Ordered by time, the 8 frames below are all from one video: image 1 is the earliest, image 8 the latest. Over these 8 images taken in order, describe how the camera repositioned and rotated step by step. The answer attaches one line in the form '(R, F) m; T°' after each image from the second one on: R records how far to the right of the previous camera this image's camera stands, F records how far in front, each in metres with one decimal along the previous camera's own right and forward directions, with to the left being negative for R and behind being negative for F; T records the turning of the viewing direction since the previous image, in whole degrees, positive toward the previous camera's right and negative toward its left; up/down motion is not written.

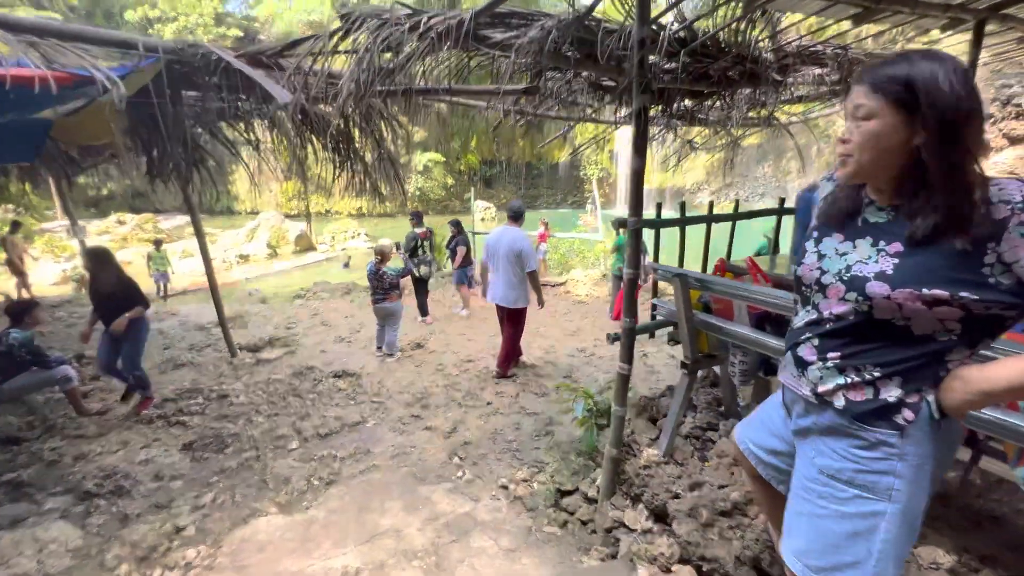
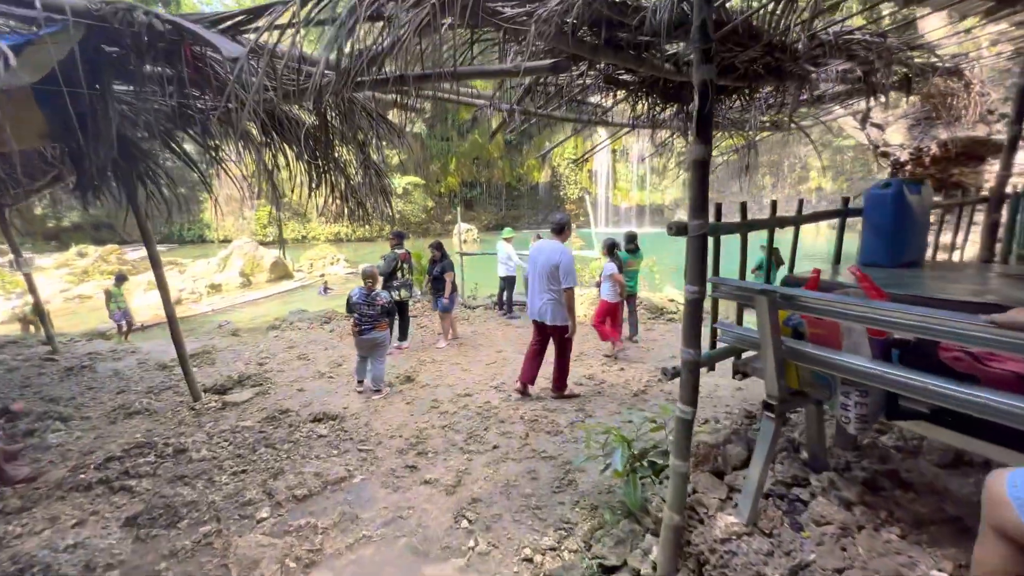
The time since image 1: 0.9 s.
(-0.2, +0.5) m; +2°
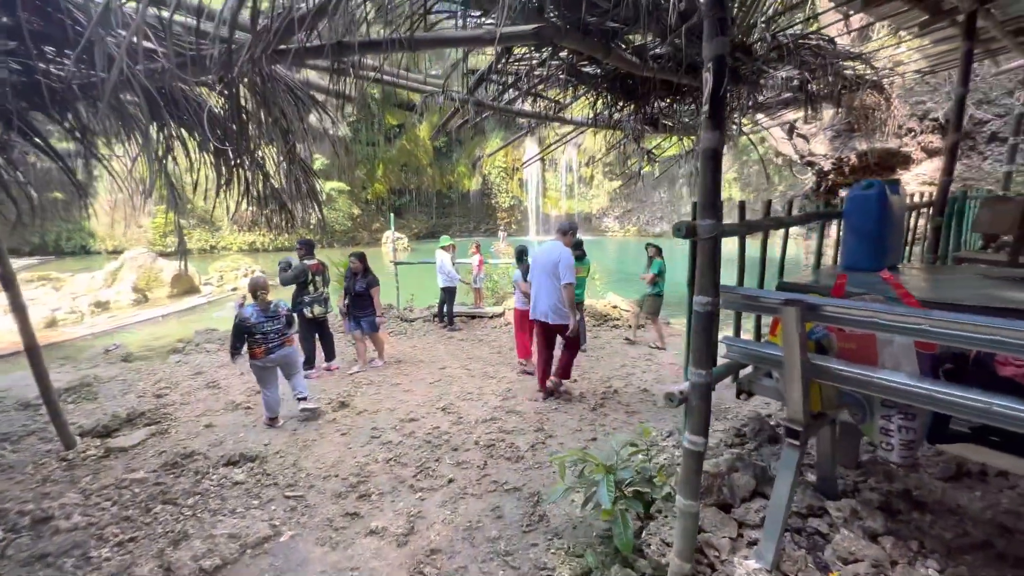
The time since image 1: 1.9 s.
(-0.2, +0.4) m; +9°
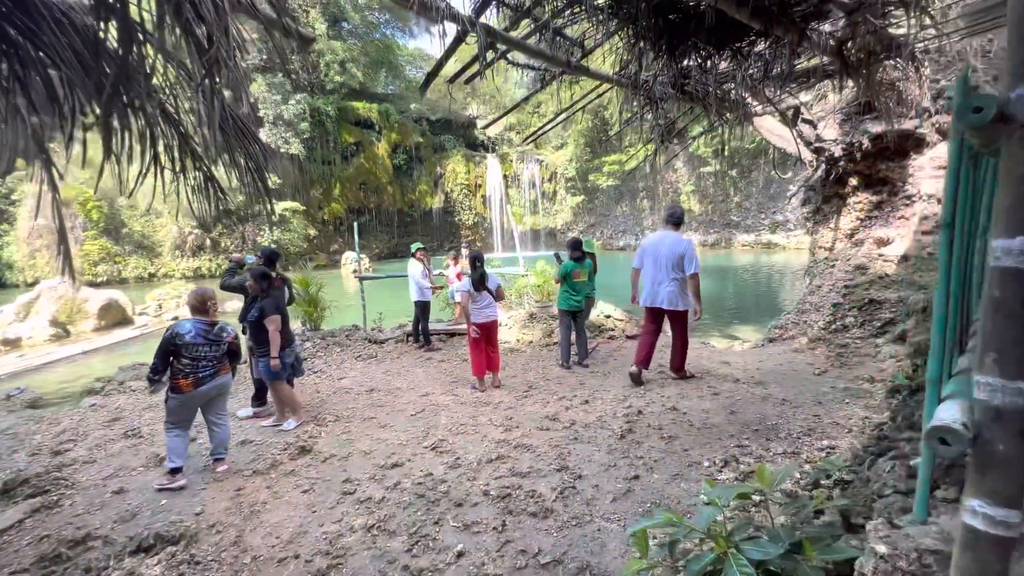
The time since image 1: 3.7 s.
(-0.3, +0.8) m; +5°
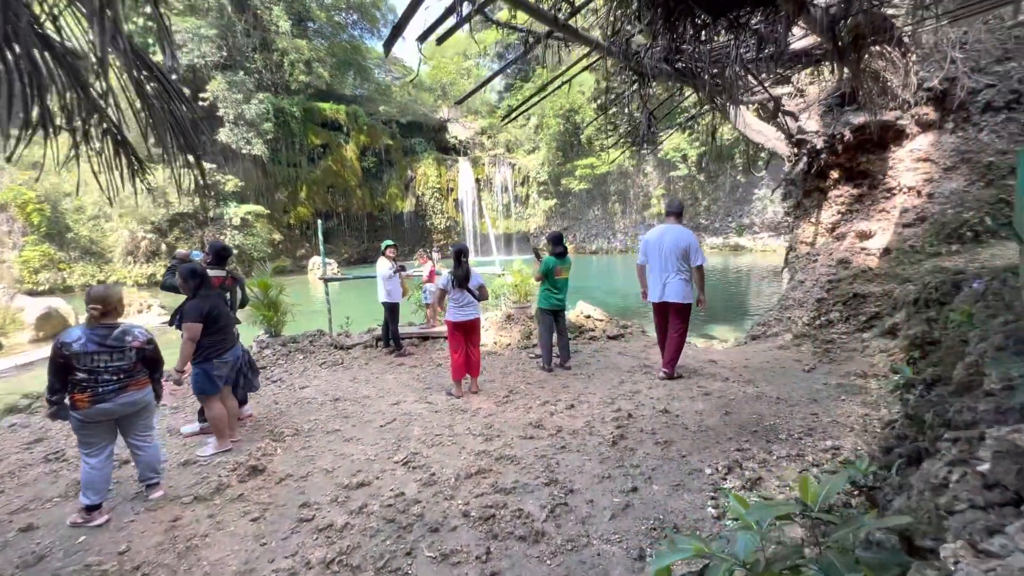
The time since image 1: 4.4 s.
(0.0, +0.3) m; +3°
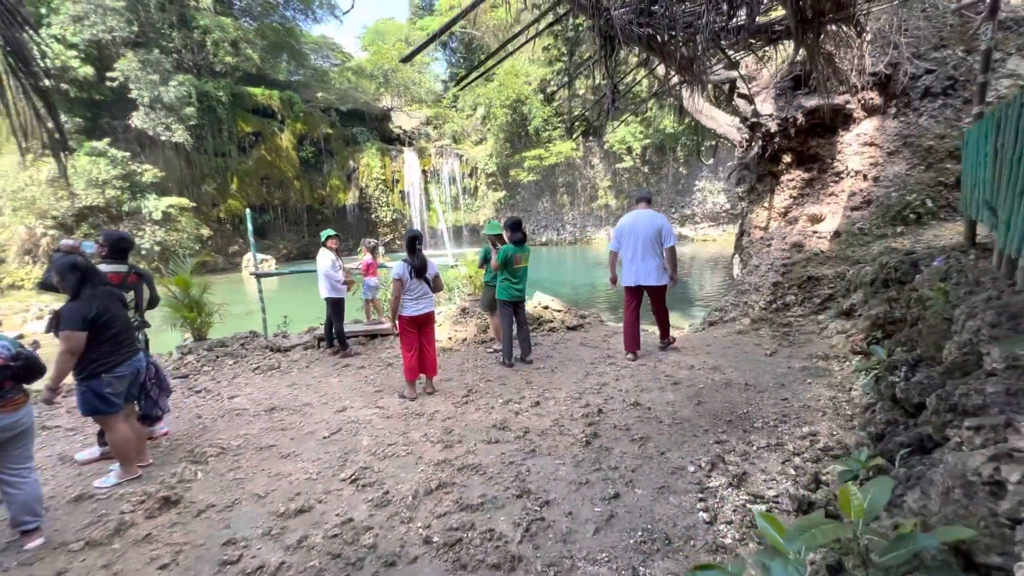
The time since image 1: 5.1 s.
(-0.1, +0.3) m; +6°
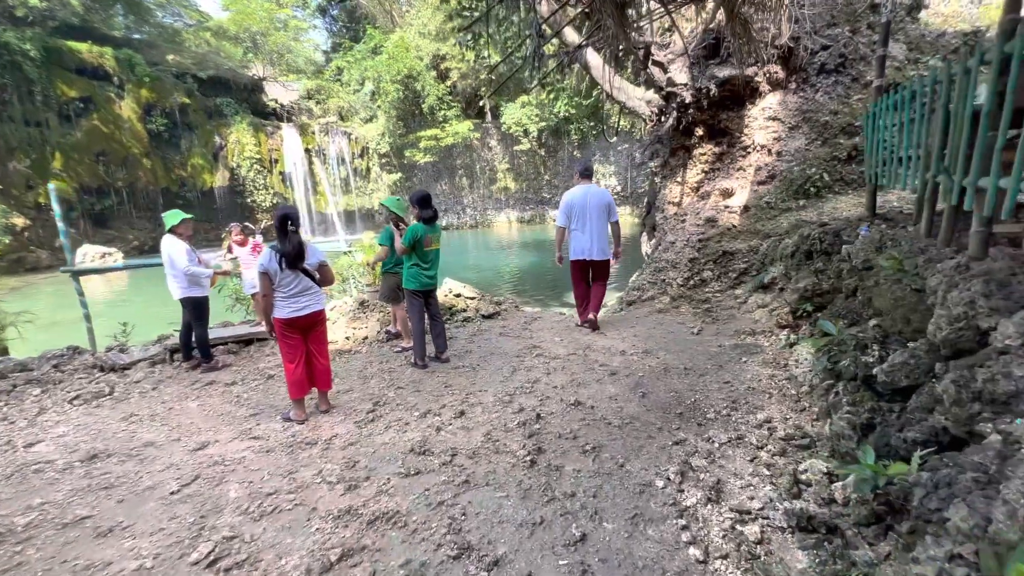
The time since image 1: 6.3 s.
(-0.1, +0.6) m; +12°
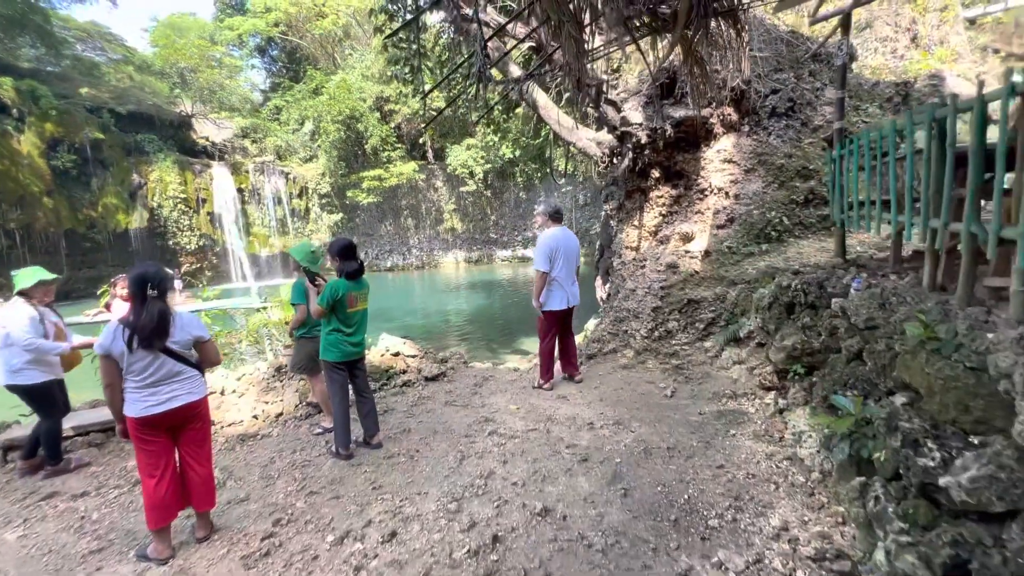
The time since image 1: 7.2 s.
(0.0, +0.6) m; +7°
